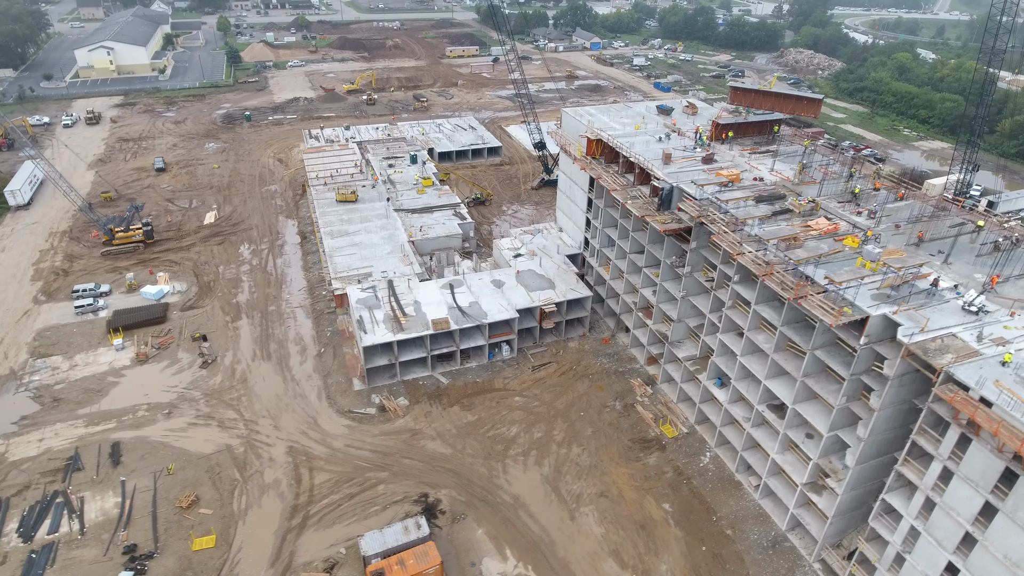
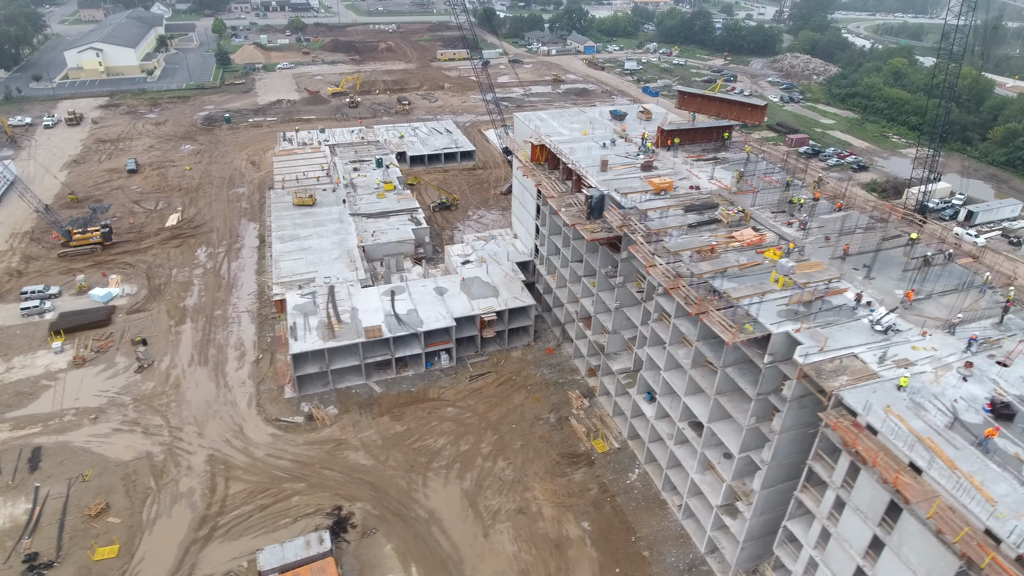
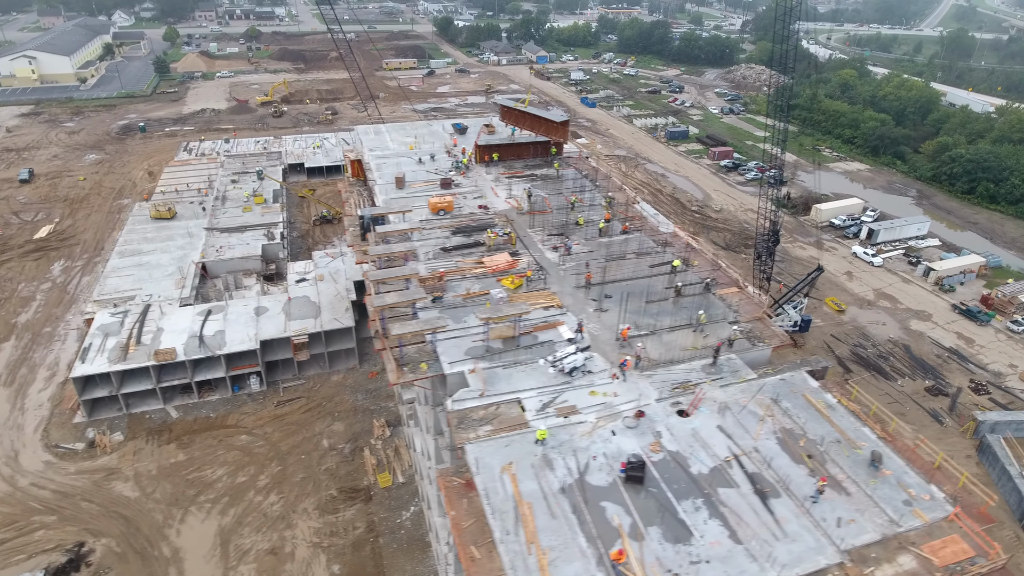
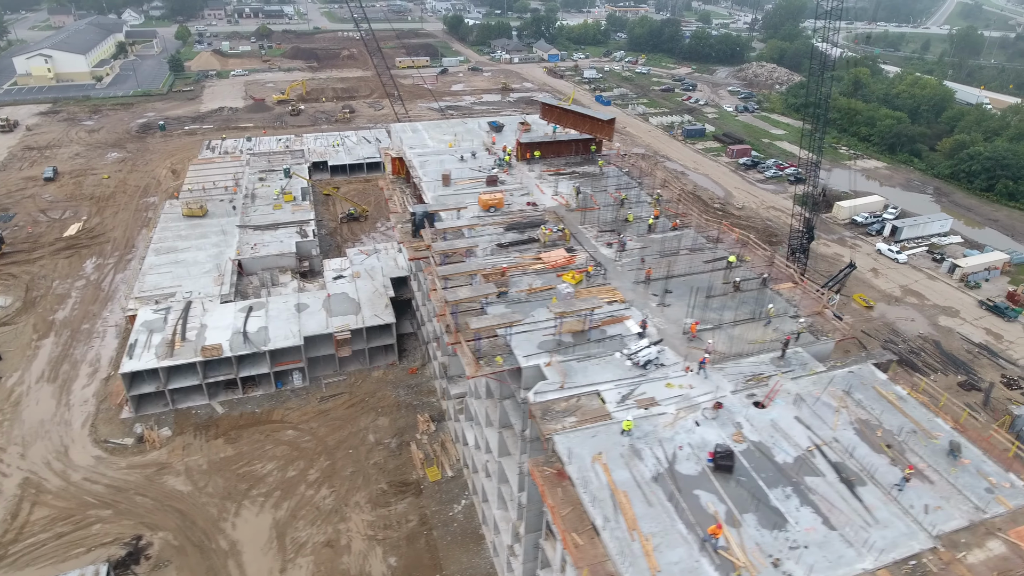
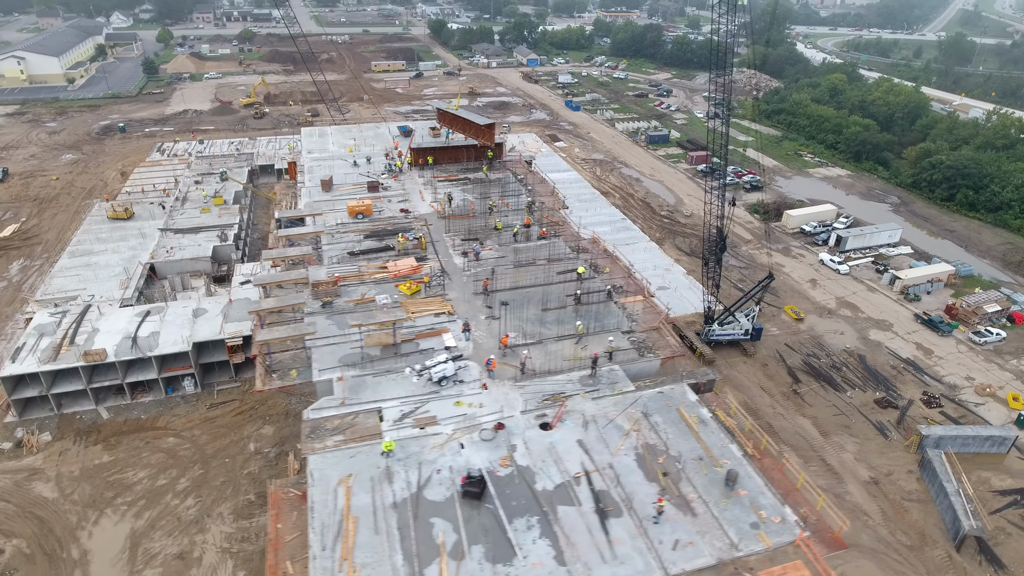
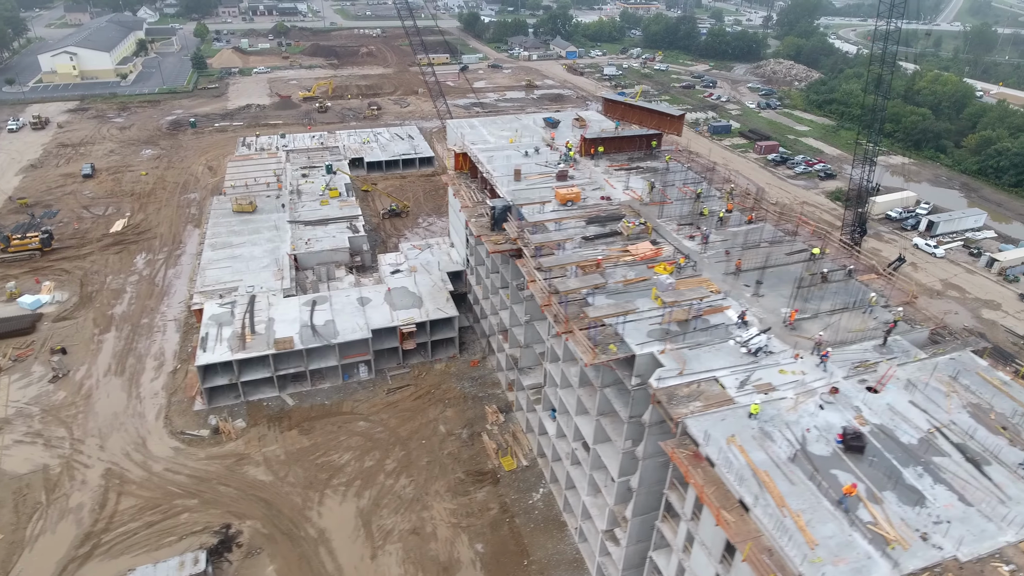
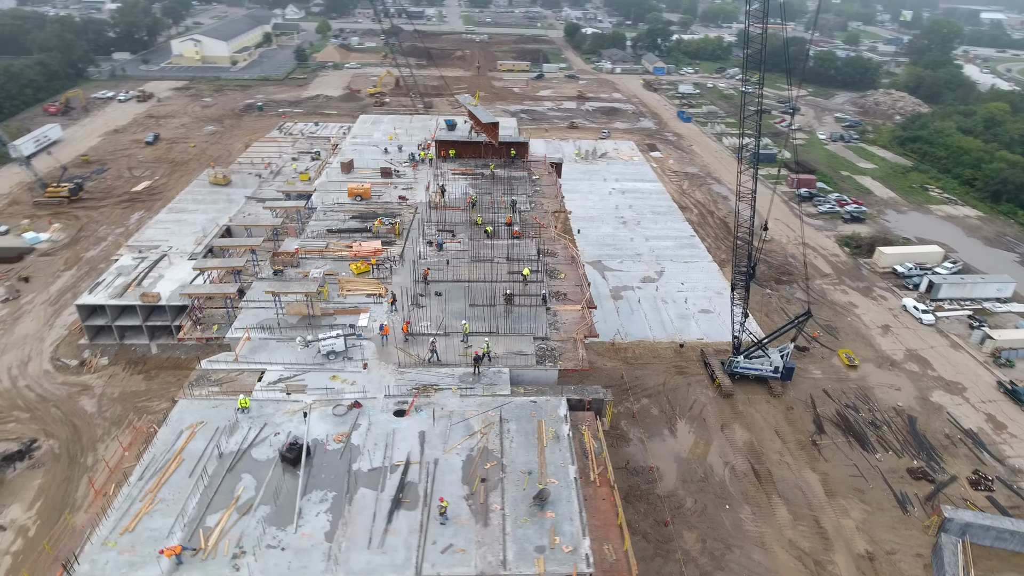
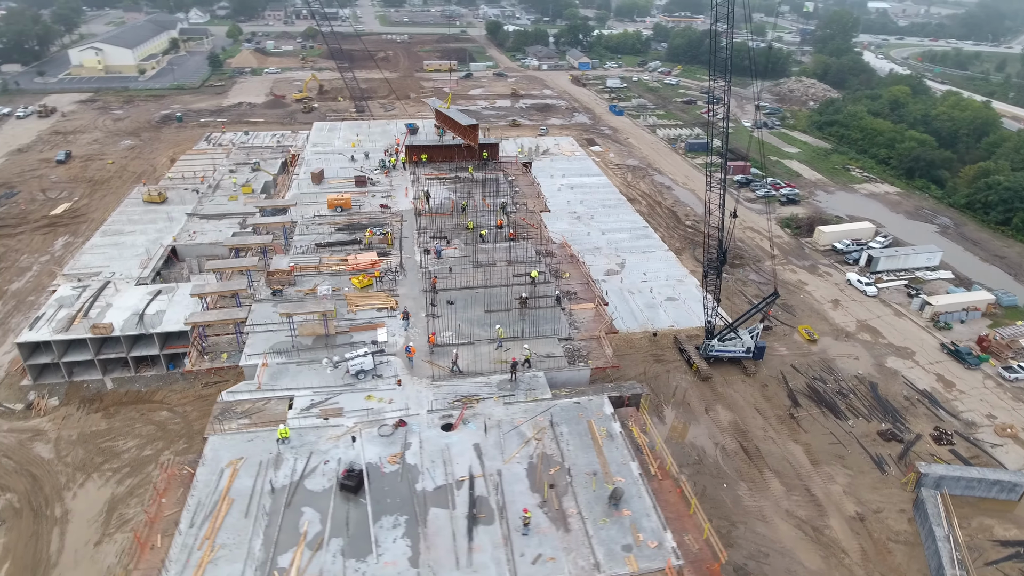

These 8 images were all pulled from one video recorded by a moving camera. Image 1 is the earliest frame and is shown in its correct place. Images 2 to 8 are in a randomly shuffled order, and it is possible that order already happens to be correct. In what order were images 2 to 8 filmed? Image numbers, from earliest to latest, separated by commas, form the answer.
2, 6, 4, 3, 5, 8, 7
